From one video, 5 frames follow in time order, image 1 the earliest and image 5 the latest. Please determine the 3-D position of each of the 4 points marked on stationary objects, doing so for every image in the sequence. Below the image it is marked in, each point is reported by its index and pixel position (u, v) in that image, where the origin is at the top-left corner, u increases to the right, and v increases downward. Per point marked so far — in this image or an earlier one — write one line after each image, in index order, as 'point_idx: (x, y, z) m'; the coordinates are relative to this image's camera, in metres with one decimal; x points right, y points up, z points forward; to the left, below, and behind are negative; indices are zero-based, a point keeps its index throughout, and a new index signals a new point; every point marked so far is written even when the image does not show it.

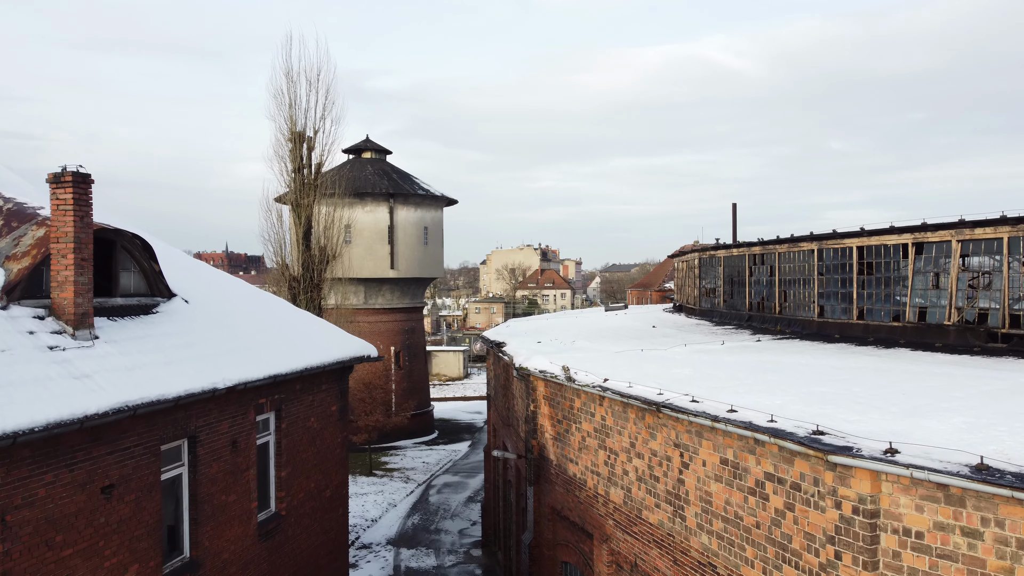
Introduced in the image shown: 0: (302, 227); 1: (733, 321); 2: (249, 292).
0: (-5.0, +1.5, +15.8) m
1: (+5.1, -0.7, +15.4) m
2: (-3.9, -0.1, +9.7) m
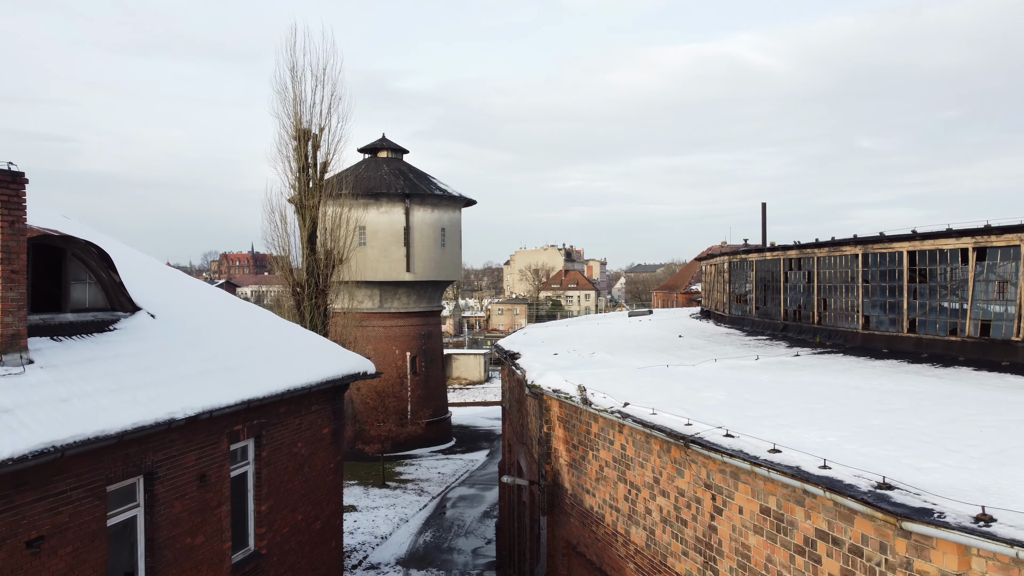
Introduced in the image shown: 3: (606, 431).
0: (-4.7, +1.3, +15.0) m
1: (+5.5, -0.9, +14.2) m
2: (-3.8, -0.3, +8.9) m
3: (+1.1, -1.7, +8.0) m
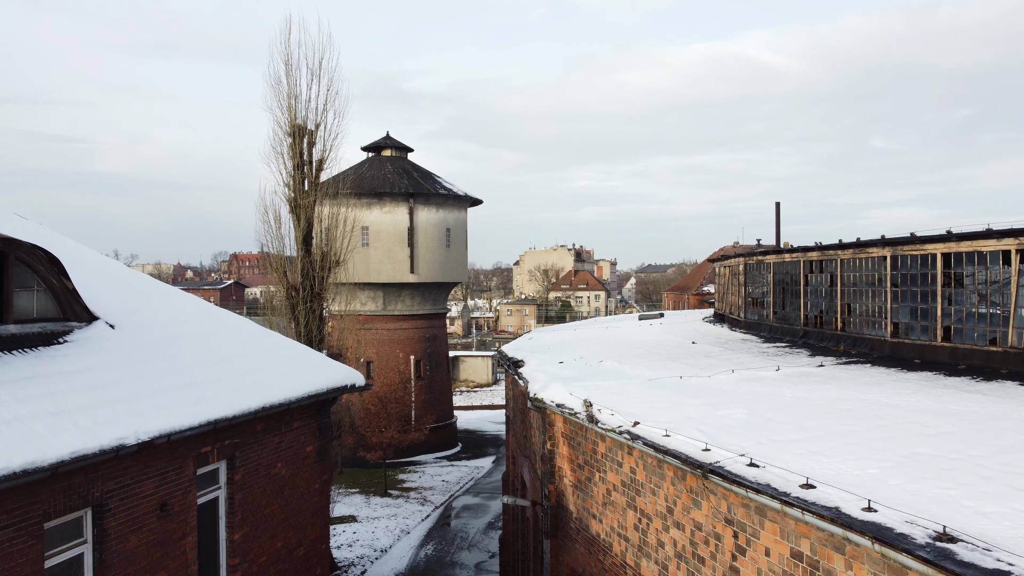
0: (-4.6, +1.2, +14.4) m
1: (+5.6, -1.0, +13.5) m
2: (-3.8, -0.3, +8.2) m
3: (+1.1, -1.8, +7.3) m
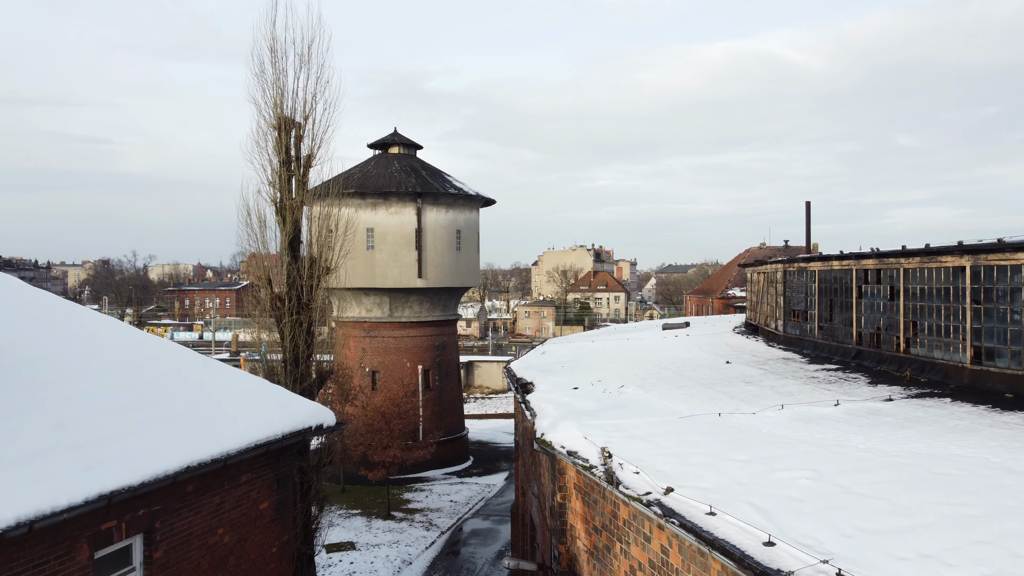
0: (-4.4, +1.1, +13.0) m
1: (+5.7, -1.2, +11.7) m
2: (-3.8, -0.5, +6.8) m
3: (+1.1, -2.0, +5.7) m
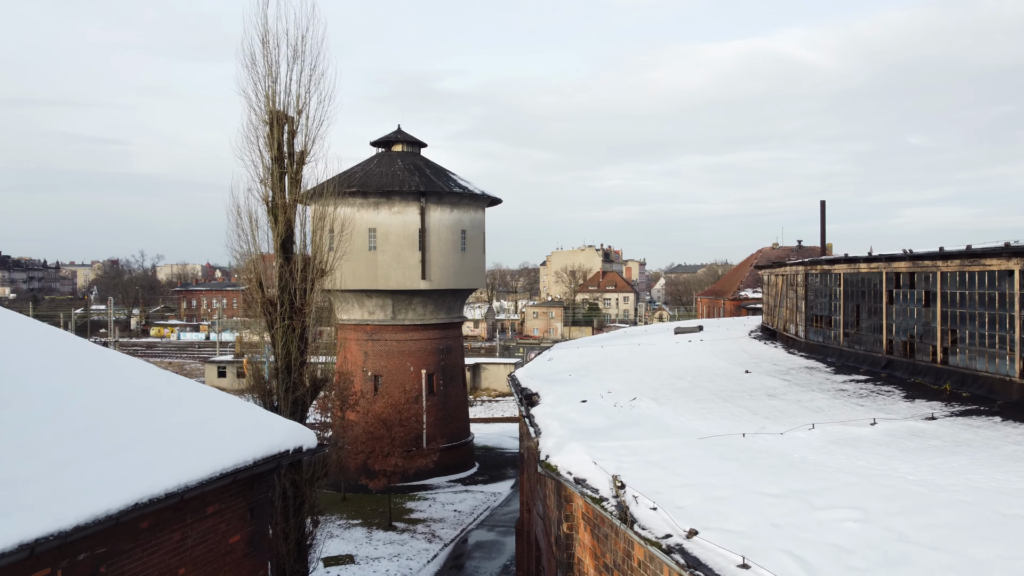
0: (-4.3, +1.0, +12.3) m
1: (+5.8, -1.2, +10.9) m
2: (-3.8, -0.6, +6.1) m
3: (+1.1, -2.1, +5.0) m
